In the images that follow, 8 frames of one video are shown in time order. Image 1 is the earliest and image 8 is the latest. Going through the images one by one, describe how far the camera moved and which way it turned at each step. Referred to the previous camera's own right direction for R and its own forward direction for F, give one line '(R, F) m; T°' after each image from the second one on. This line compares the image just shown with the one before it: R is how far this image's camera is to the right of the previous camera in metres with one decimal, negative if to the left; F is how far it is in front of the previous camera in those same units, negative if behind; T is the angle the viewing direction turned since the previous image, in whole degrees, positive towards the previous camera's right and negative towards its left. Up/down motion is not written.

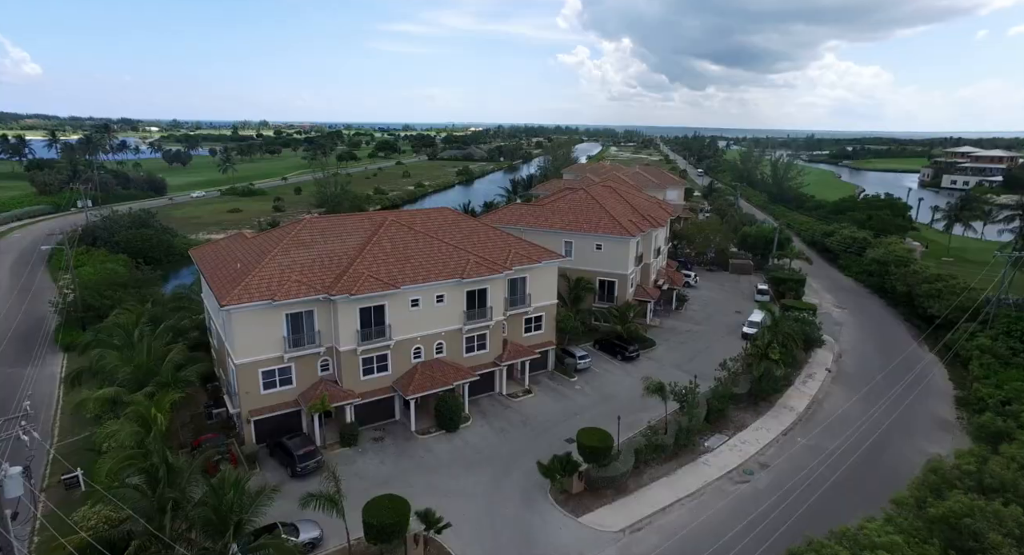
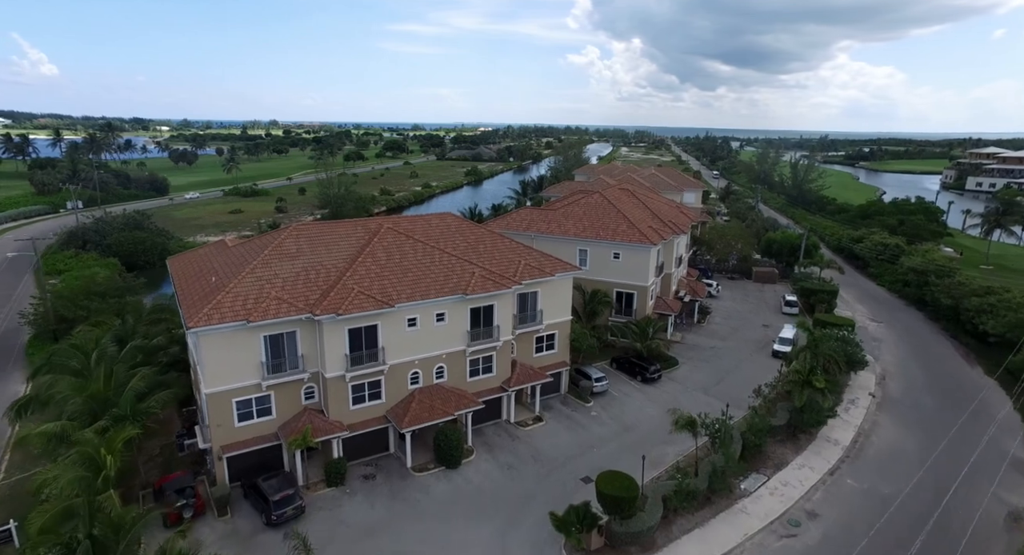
(-0.1, +3.2) m; -1°
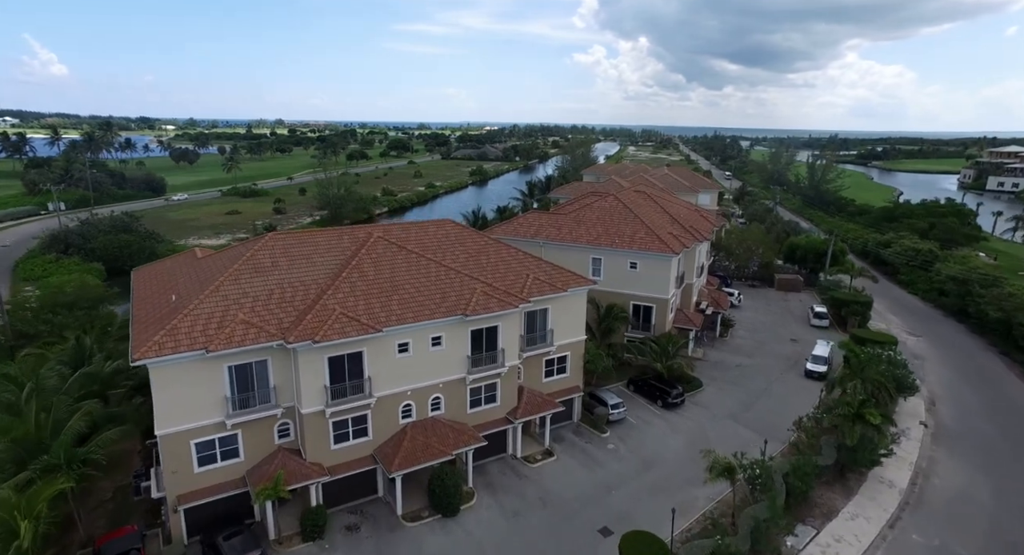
(-0.1, +3.4) m; -1°
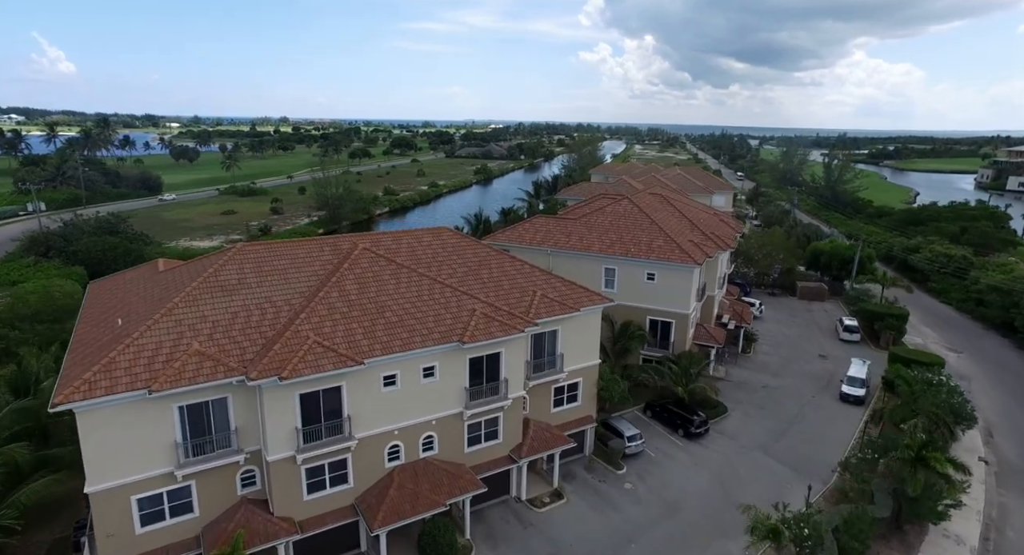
(0.0, +3.1) m; 0°
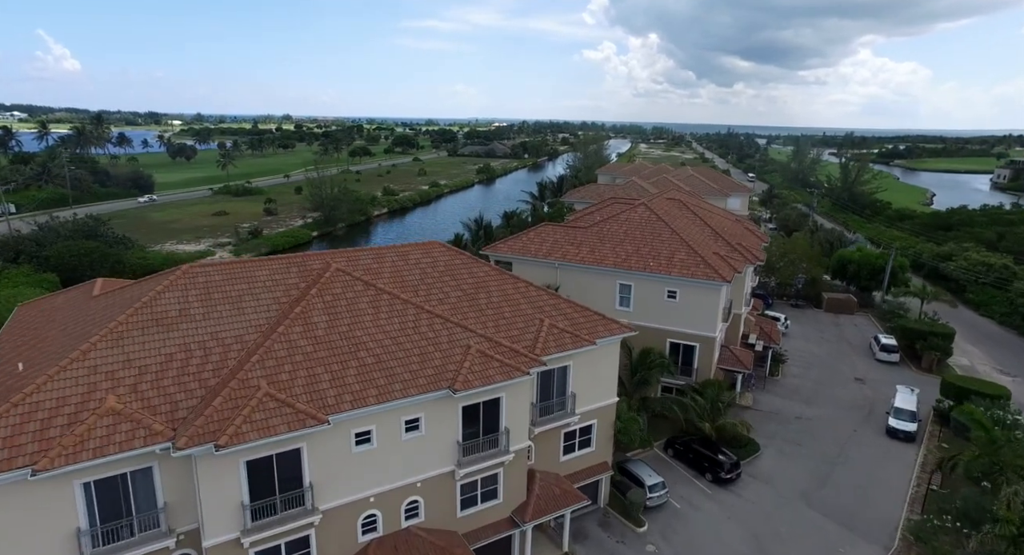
(0.0, +3.6) m; 0°
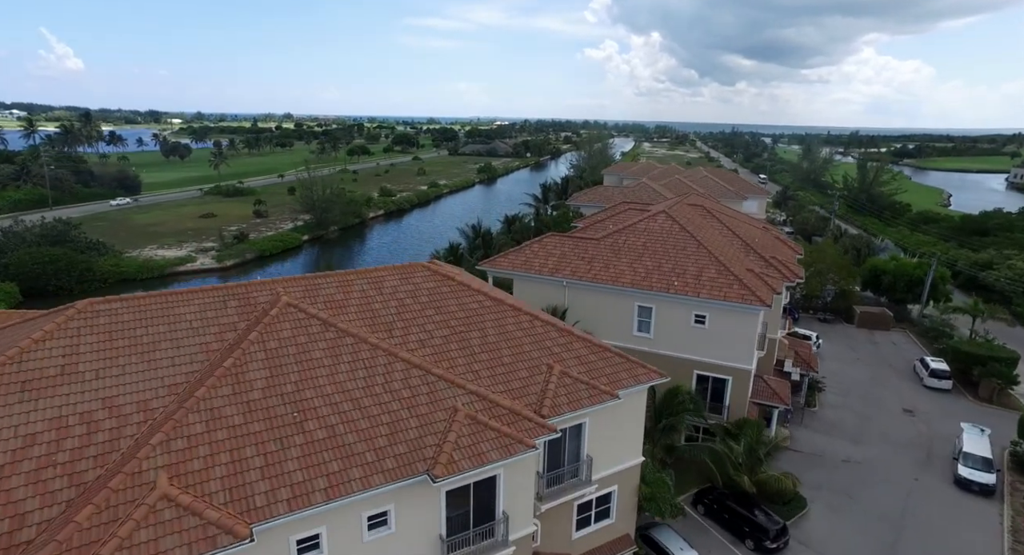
(0.0, +4.0) m; 0°
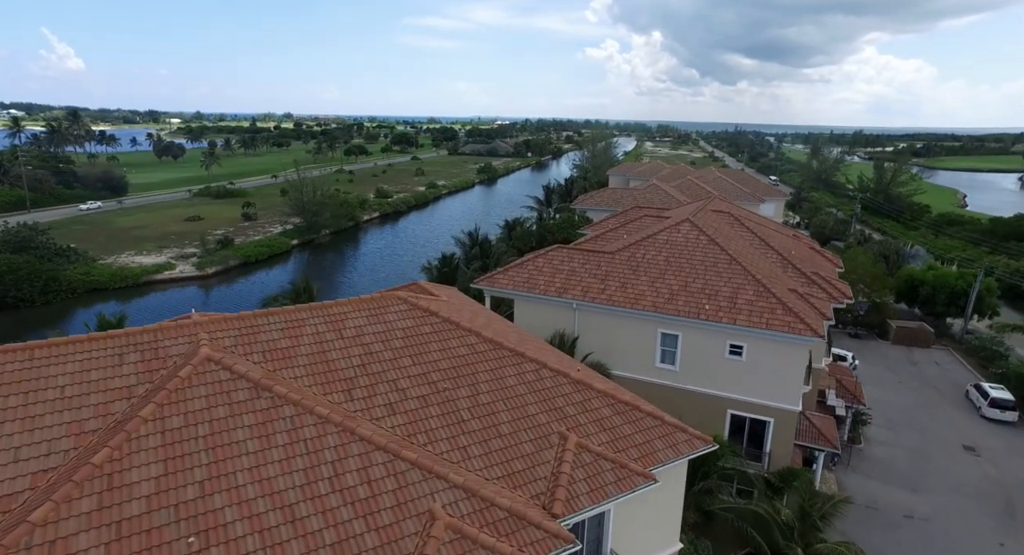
(0.0, +3.8) m; 0°
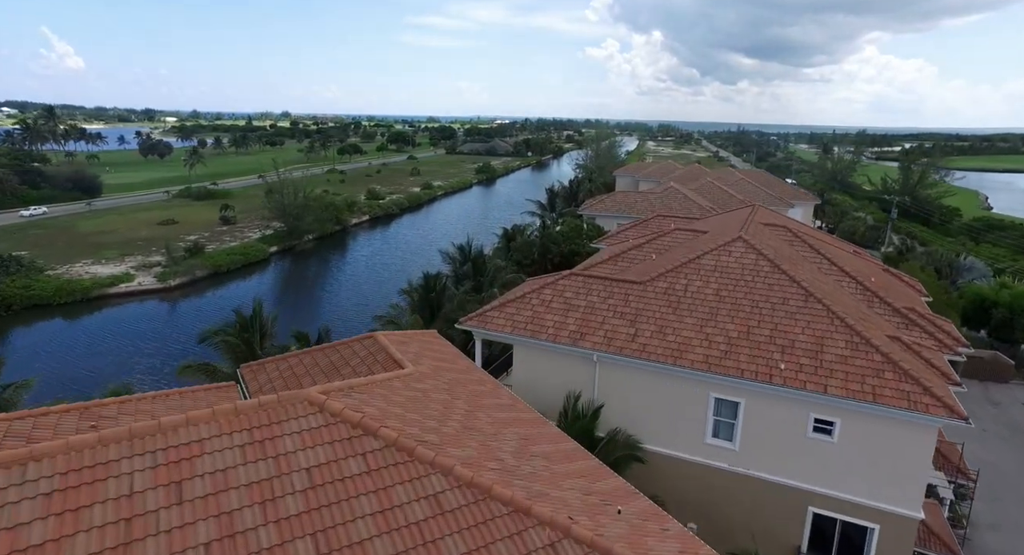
(0.0, +5.8) m; 0°
